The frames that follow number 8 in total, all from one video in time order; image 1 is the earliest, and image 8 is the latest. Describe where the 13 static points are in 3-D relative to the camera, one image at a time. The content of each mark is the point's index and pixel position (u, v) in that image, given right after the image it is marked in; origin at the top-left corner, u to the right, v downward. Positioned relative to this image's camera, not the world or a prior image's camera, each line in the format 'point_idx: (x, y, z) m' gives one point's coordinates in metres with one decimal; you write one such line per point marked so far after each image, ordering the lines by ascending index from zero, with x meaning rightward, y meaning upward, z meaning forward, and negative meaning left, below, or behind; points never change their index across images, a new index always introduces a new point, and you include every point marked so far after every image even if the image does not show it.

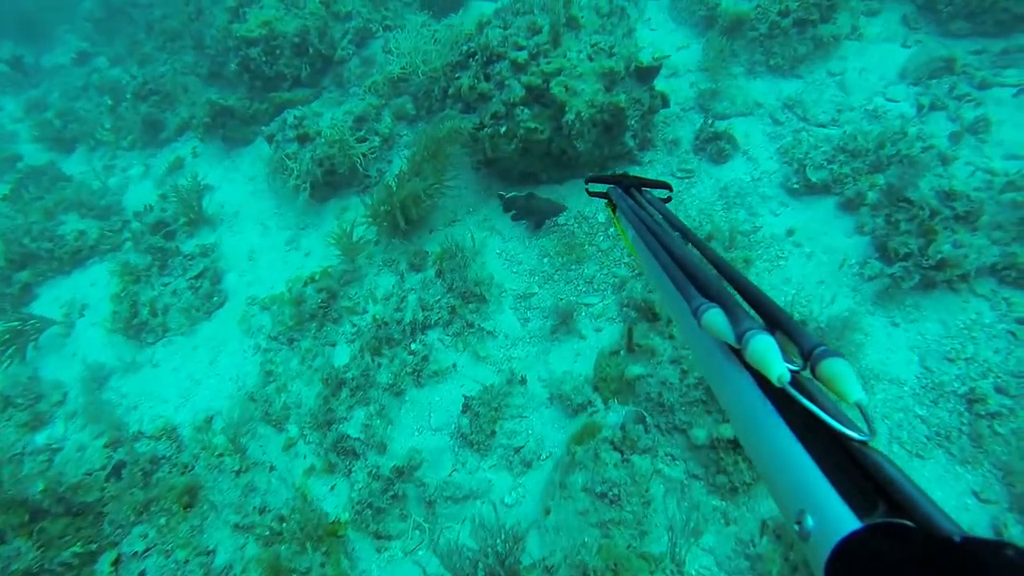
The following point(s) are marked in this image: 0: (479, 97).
0: (-0.2, +1.6, +5.6) m
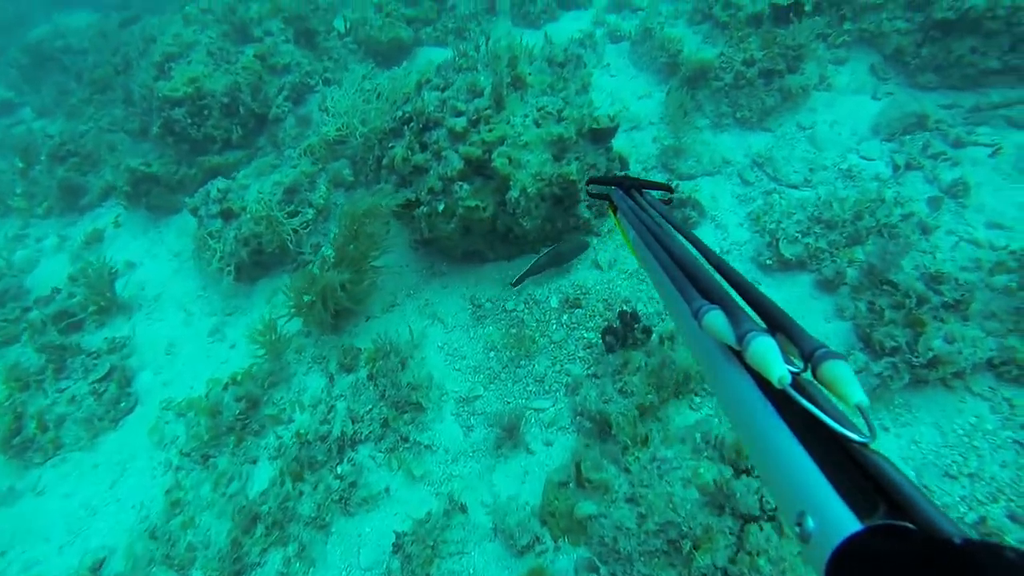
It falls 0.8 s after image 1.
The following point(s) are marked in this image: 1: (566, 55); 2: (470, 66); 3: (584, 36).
0: (-0.7, +0.9, +5.1) m
1: (+0.5, +2.3, +6.9) m
2: (-0.4, +1.8, +5.9) m
3: (+0.8, +2.7, +7.6) m
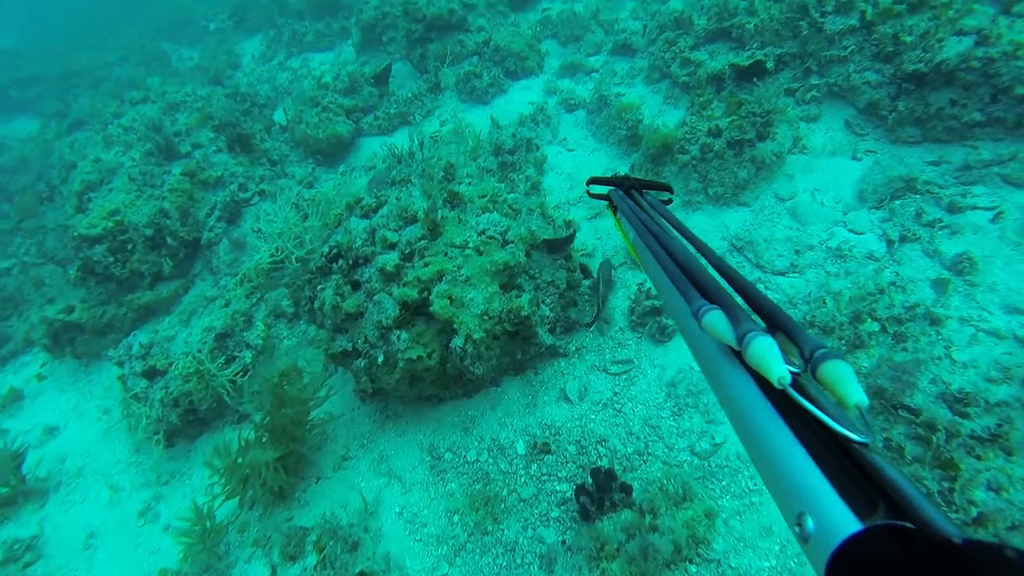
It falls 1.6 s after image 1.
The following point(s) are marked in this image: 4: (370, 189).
0: (-1.0, -0.2, +4.5) m
1: (0.0, +1.3, +6.4) m
2: (-0.8, +0.8, +5.3) m
3: (+0.2, +1.8, +7.1) m
4: (-1.2, +0.7, +5.6) m
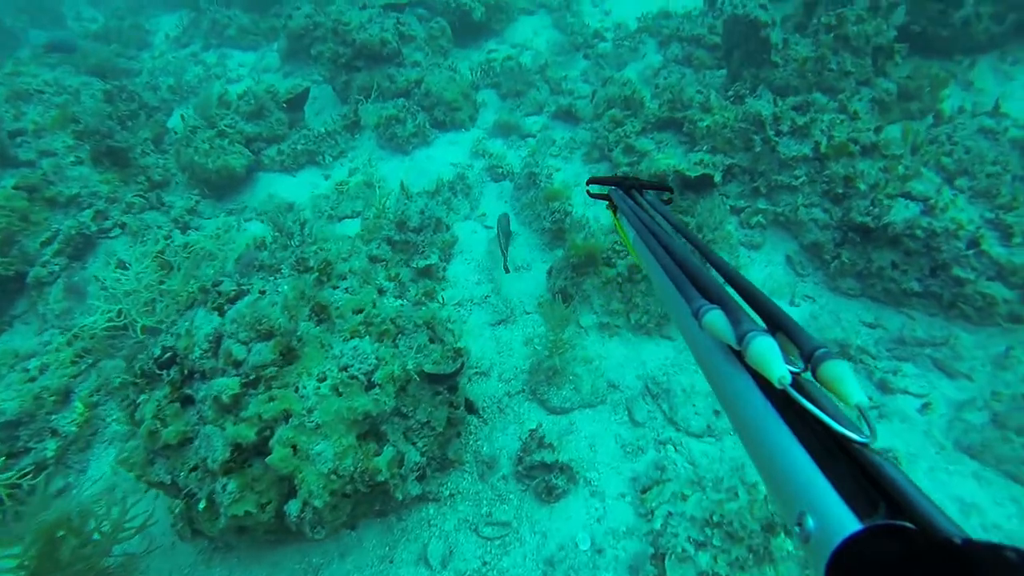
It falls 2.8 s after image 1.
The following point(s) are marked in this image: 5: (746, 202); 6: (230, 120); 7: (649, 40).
0: (-1.8, -0.8, +3.6) m
1: (-0.7, +0.6, +5.6) m
2: (-1.5, +0.1, +4.4) m
3: (-0.5, +1.0, +6.3) m
4: (-1.9, +0.1, +4.7) m
5: (+1.8, +0.7, +5.5) m
6: (-2.7, +1.6, +6.7) m
7: (+1.5, +2.7, +7.7) m
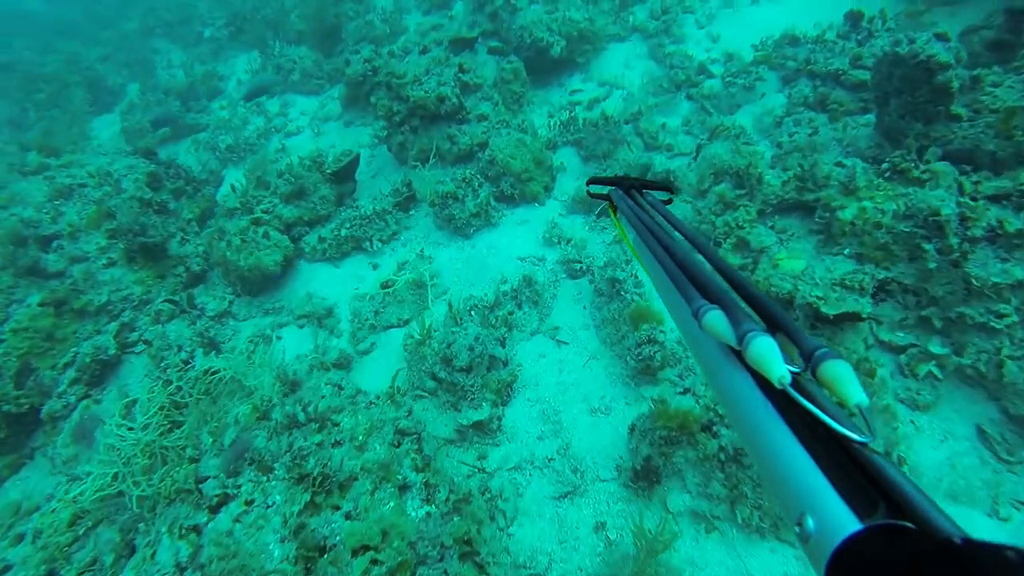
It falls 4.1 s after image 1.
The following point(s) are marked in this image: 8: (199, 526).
0: (-1.6, -1.8, +2.8) m
1: (-0.2, -0.4, +4.5) m
2: (-1.2, -0.9, +3.5) m
3: (+0.1, +0.1, +5.1) m
4: (-1.6, -0.9, +3.8) m
5: (+2.2, -0.3, +4.0) m
6: (-2.1, +0.7, +5.9) m
7: (+2.3, +1.9, +6.1) m
8: (-1.5, -1.1, +3.3) m
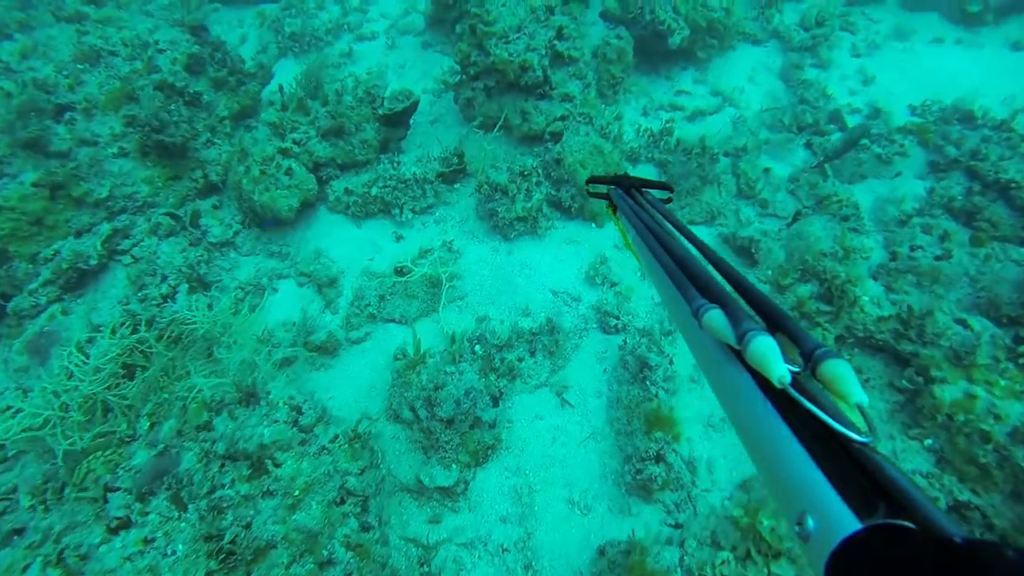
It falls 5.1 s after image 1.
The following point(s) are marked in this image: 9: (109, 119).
0: (-2.1, -1.8, +2.6) m
1: (-0.2, -0.6, +3.9) m
2: (-1.5, -0.9, +3.1) m
3: (+0.2, -0.2, +4.5) m
4: (-1.8, -0.8, +3.5) m
5: (+2.1, -1.3, +3.3) m
6: (-1.6, +1.2, +5.2) m
7: (+2.9, +1.0, +5.1) m
8: (-1.8, -1.1, +3.0) m
9: (-3.0, +1.3, +5.2) m
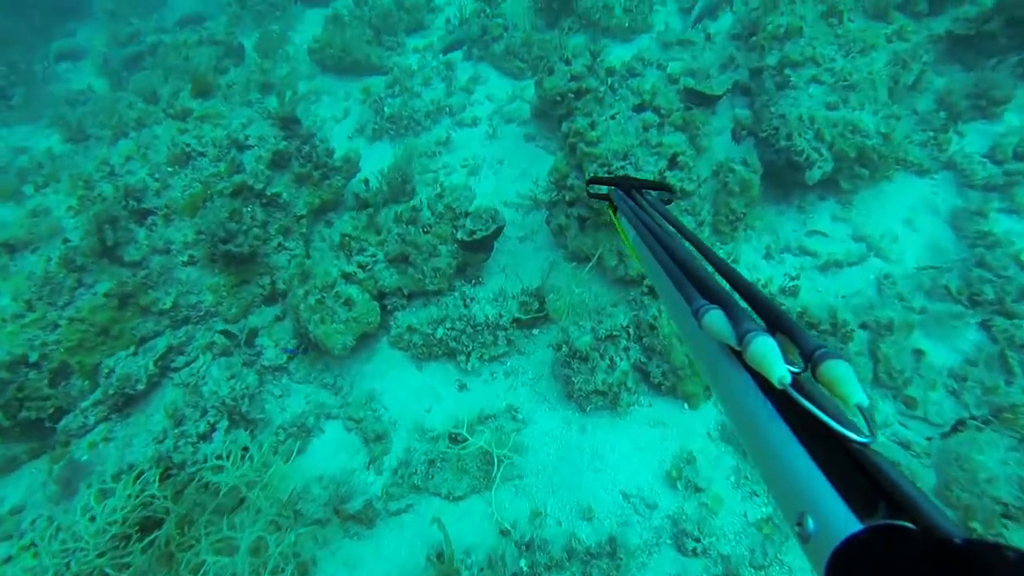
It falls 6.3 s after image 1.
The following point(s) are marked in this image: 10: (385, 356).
0: (-2.3, -2.6, +2.2) m
1: (-0.1, -1.6, +3.2) m
2: (-1.4, -1.8, +2.6) m
3: (+0.5, -1.3, +3.7) m
4: (-1.6, -1.6, +3.0) m
5: (+2.0, -2.5, +2.2) m
6: (-0.9, +0.2, +4.7) m
7: (+3.4, -0.4, +3.8) m
8: (-1.7, -2.0, +2.5) m
9: (-2.3, +0.5, +5.0) m
10: (-0.9, -0.5, +4.6) m
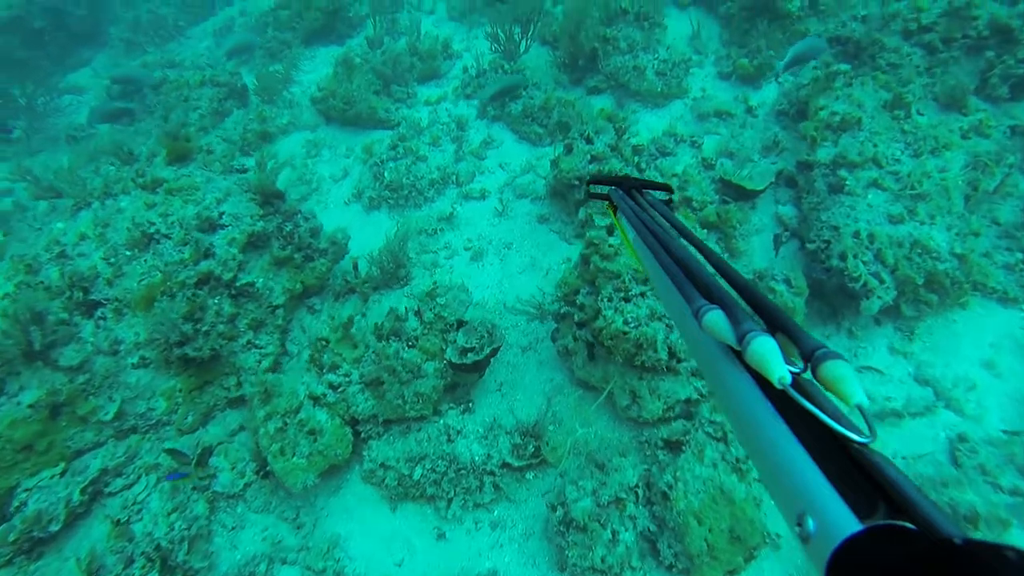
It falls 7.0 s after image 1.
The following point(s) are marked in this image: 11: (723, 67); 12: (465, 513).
0: (-2.5, -3.2, +1.6) m
1: (-0.2, -2.4, +2.6) m
2: (-1.6, -2.4, +2.0) m
3: (+0.4, -2.0, +3.0) m
4: (-1.8, -2.3, +2.4) m
5: (+1.8, -3.3, +1.4) m
6: (-1.0, -0.5, +4.1) m
7: (+3.3, -1.2, +3.0) m
8: (-2.0, -2.6, +1.9) m
9: (-2.3, -0.1, +4.4) m
10: (-0.9, -1.1, +4.0) m
11: (+1.9, +1.9, +6.1) m
12: (-0.3, -1.2, +3.8) m
